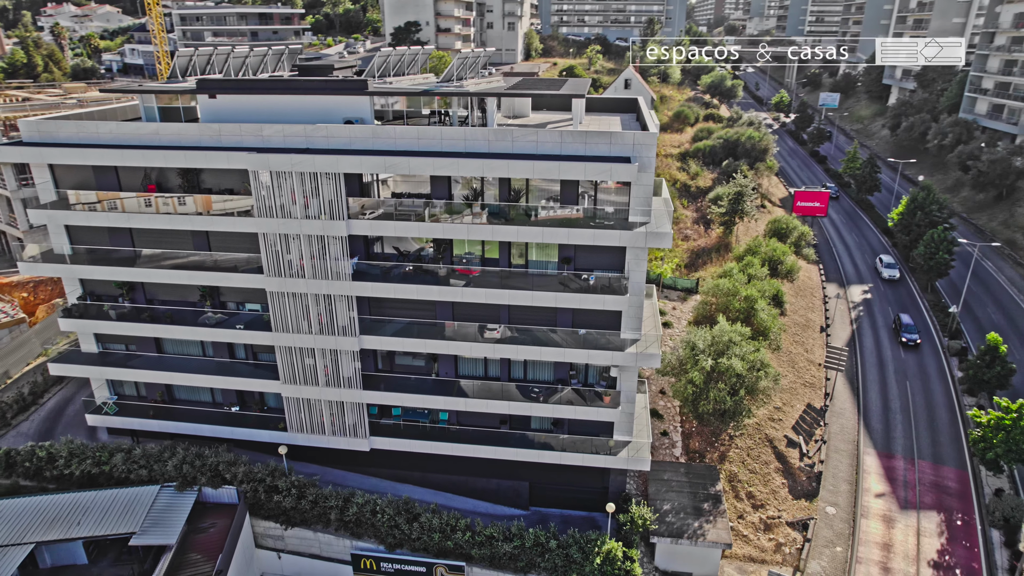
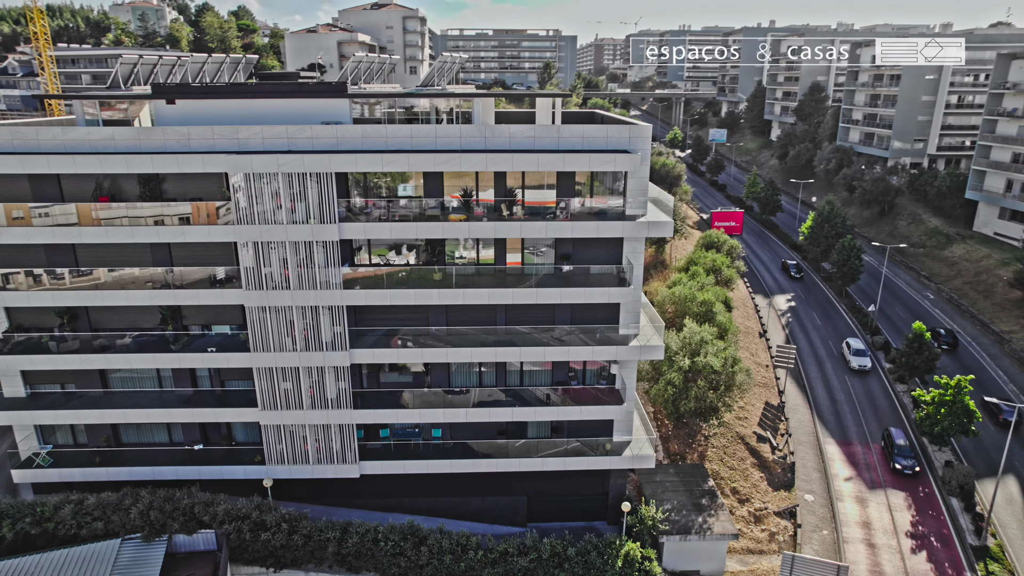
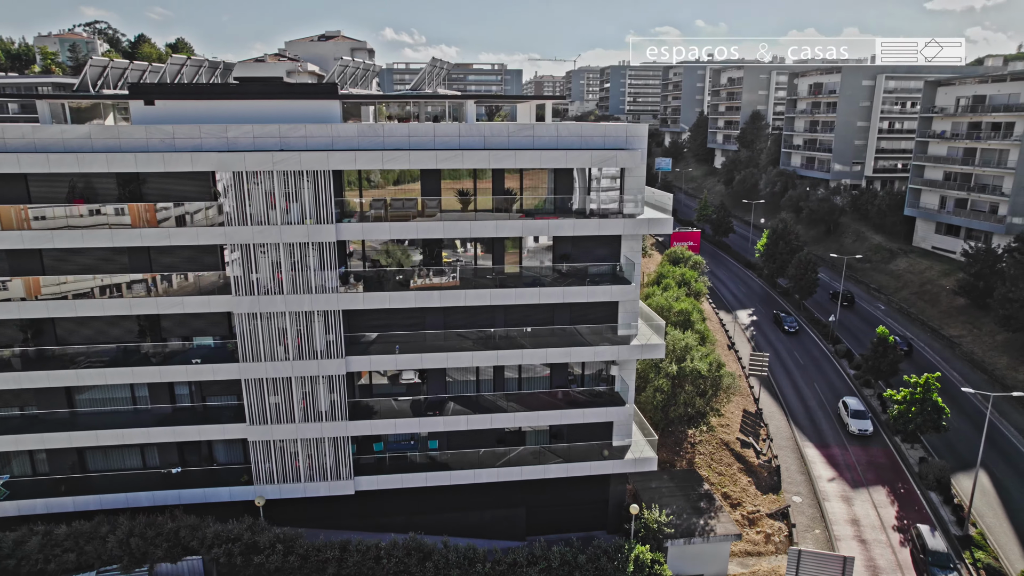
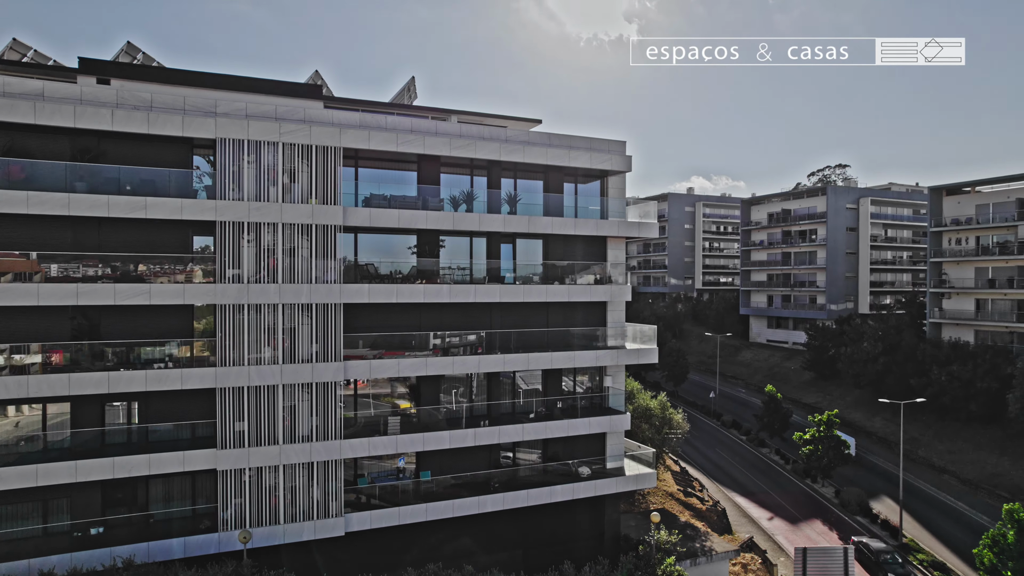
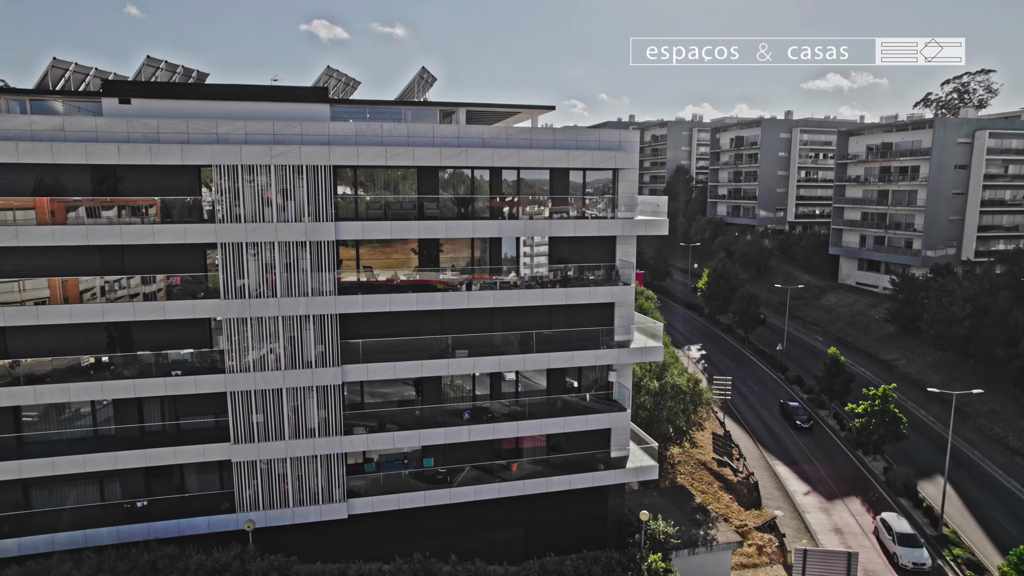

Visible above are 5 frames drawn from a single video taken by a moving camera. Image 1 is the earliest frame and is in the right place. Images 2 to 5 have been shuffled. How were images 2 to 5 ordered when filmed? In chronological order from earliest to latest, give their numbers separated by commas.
2, 3, 5, 4
